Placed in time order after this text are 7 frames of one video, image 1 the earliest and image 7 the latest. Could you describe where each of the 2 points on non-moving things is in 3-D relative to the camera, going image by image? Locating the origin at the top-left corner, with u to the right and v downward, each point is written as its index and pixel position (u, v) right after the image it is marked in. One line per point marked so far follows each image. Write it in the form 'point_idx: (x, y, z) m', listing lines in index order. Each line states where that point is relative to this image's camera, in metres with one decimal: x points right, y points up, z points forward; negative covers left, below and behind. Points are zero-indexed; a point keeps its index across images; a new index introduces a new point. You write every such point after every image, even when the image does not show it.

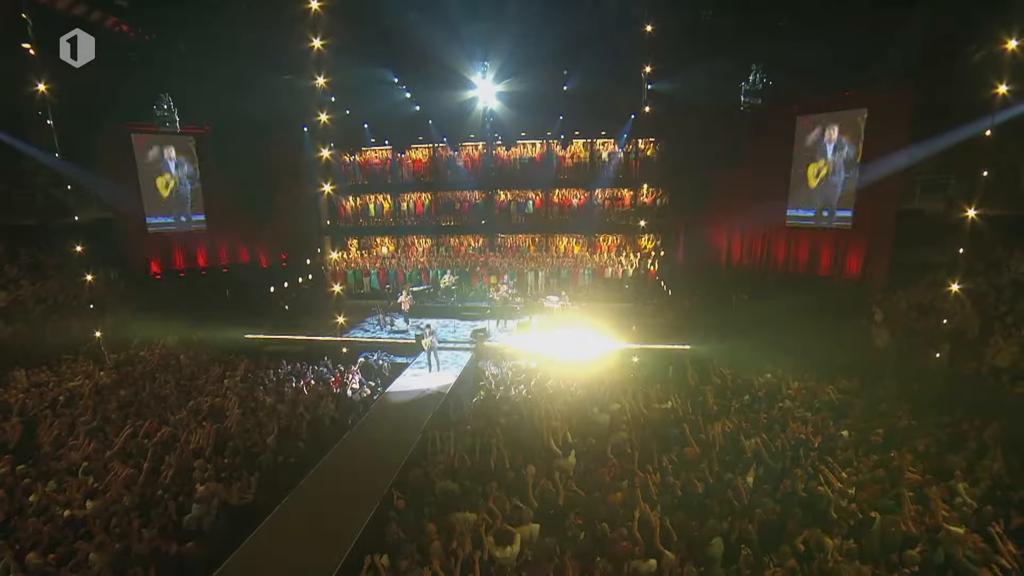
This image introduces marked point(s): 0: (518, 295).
0: (+0.3, -0.2, +18.9) m
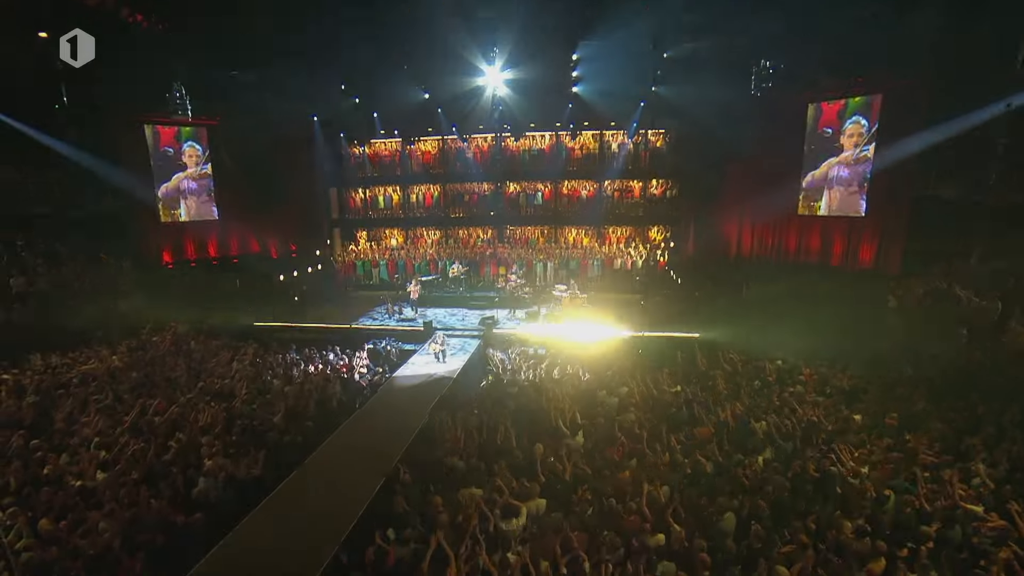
0: (+0.6, +0.1, +18.8) m
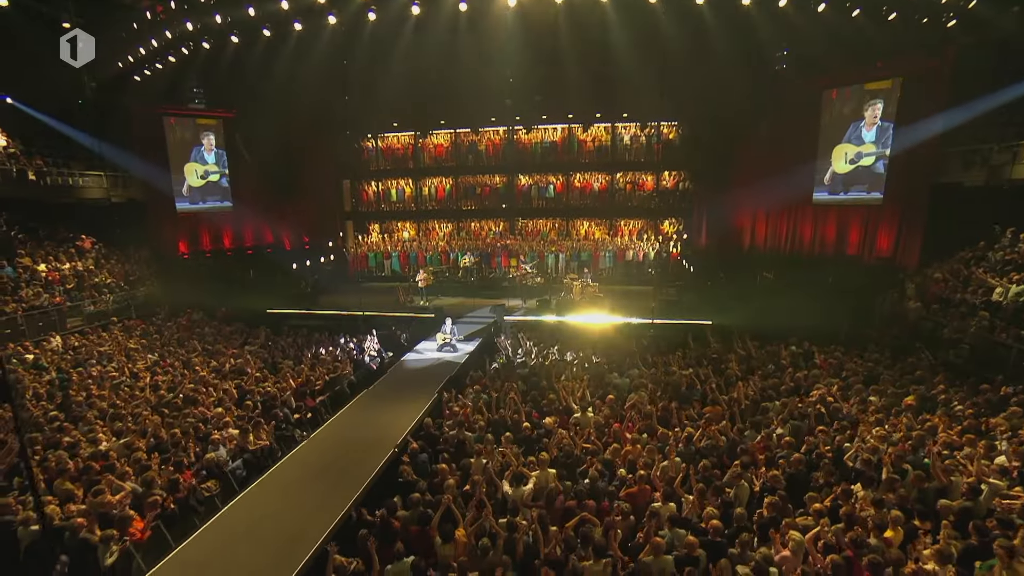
0: (+1.1, +0.5, +18.8) m
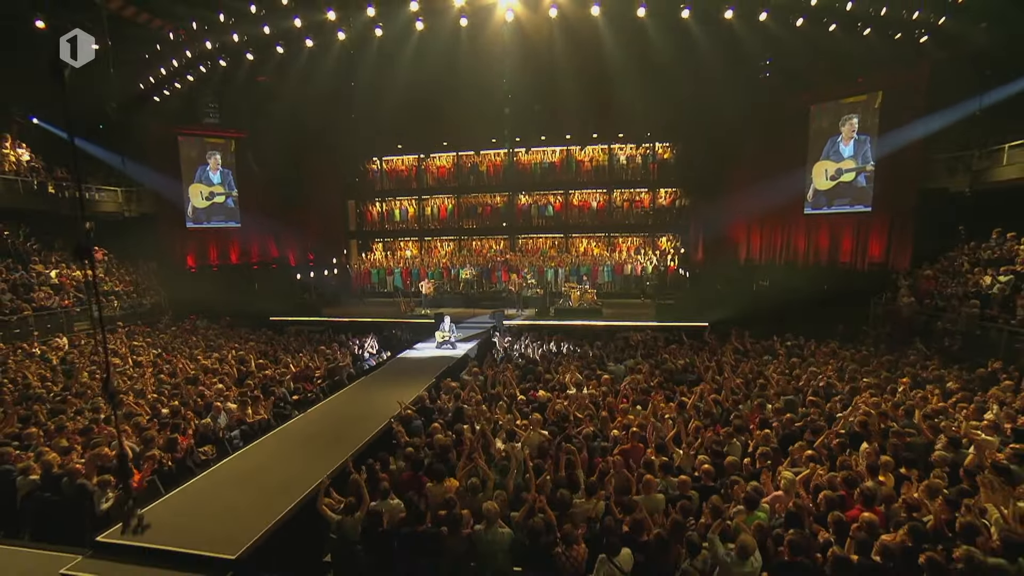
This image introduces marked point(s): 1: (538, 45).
0: (+1.1, 0.0, +19.0) m
1: (+0.8, +8.2, +15.9) m
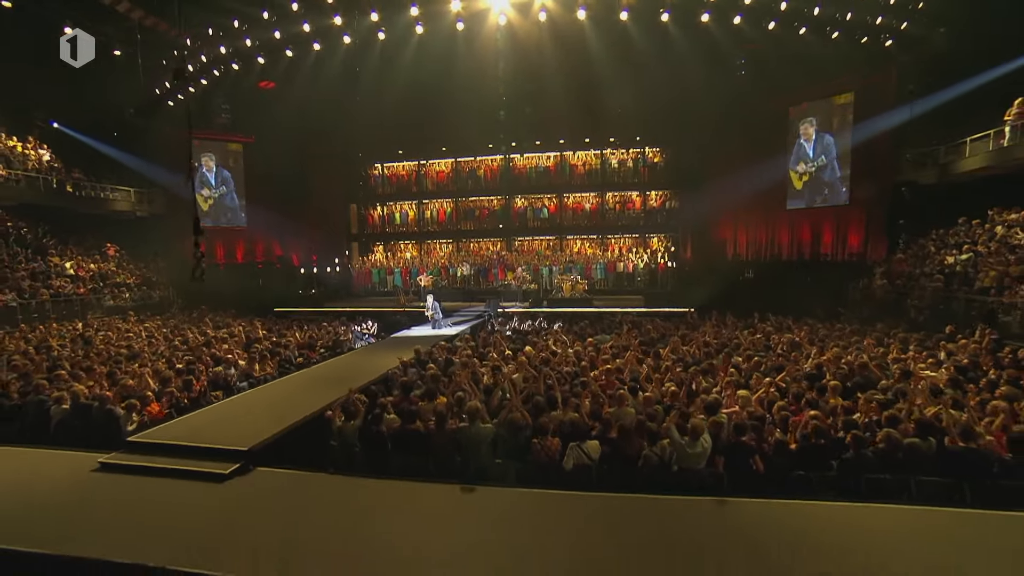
0: (+0.9, +0.2, +19.7) m
1: (+0.6, +8.5, +17.0) m
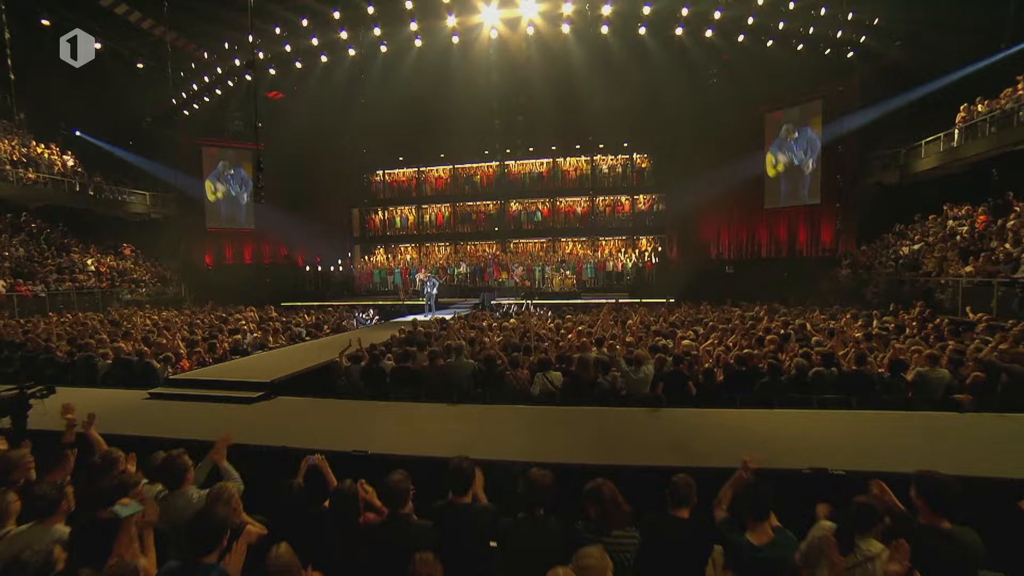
0: (+0.6, +0.3, +20.8) m
1: (+0.3, +8.7, +18.2) m
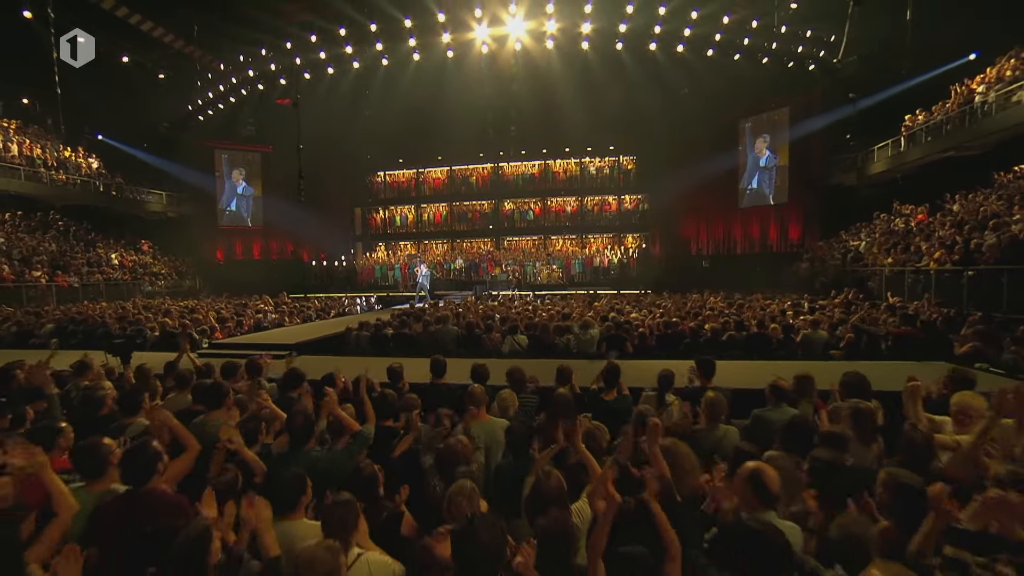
0: (+0.3, +0.6, +22.2) m
1: (0.0, +9.0, +19.7) m
